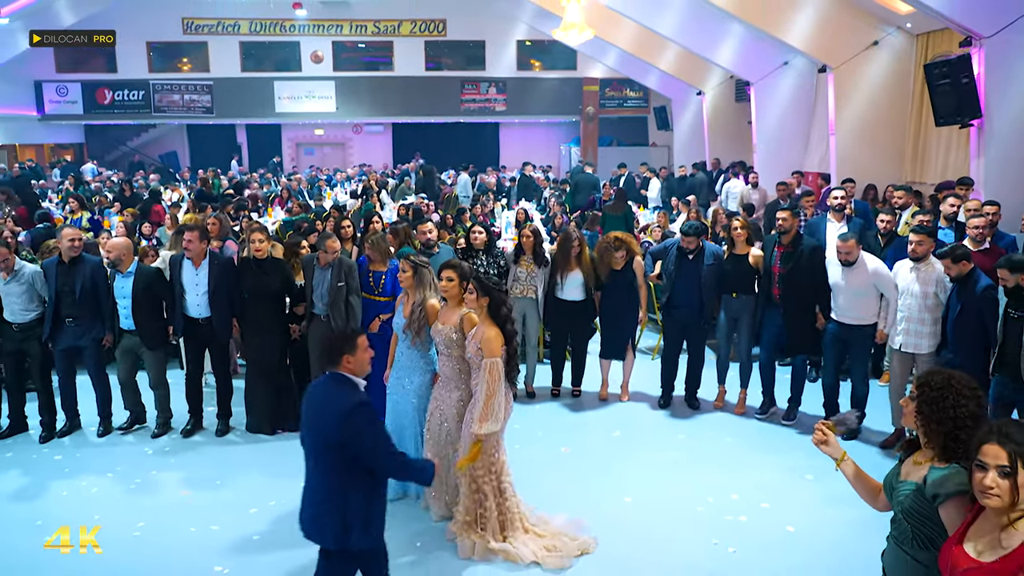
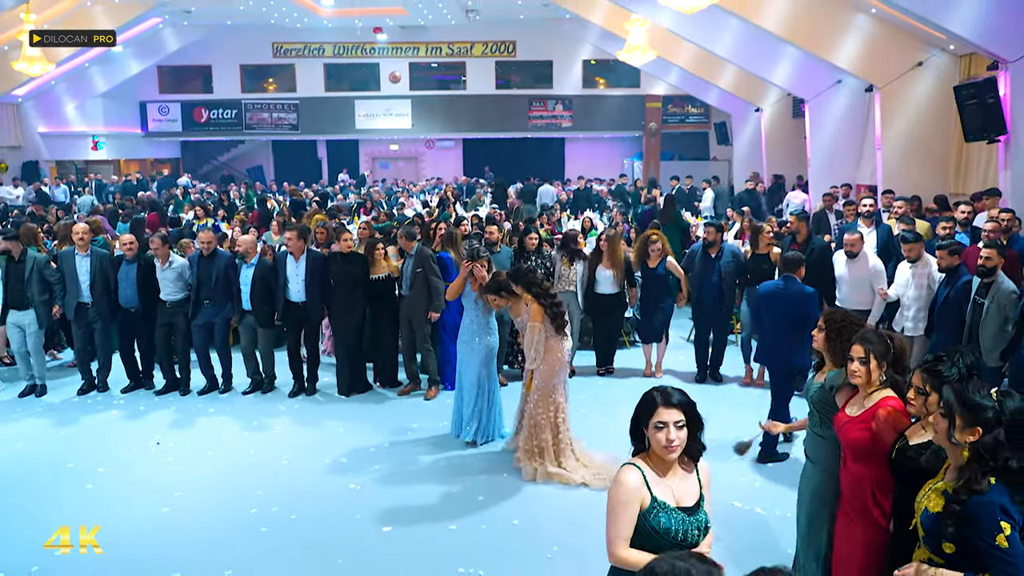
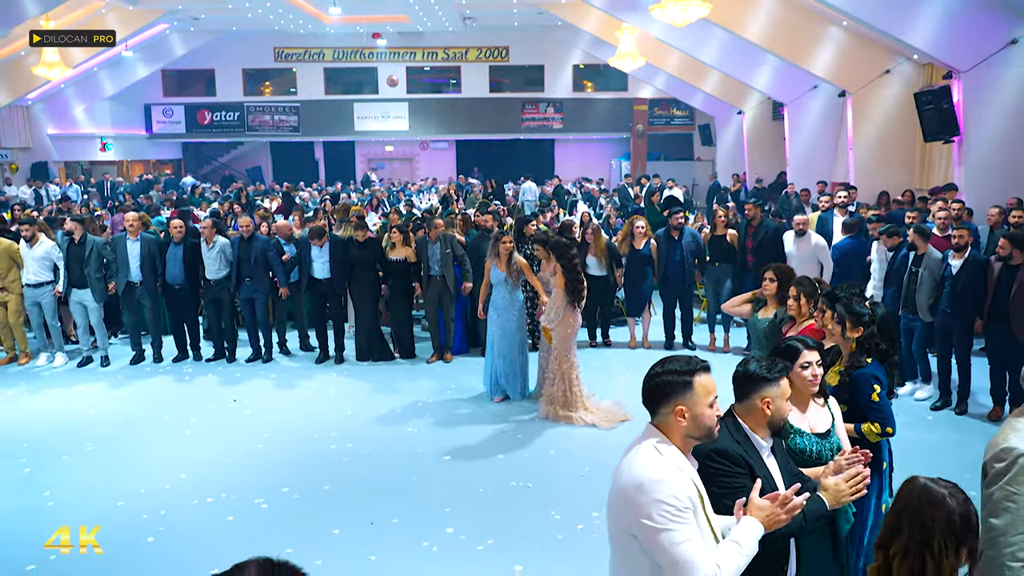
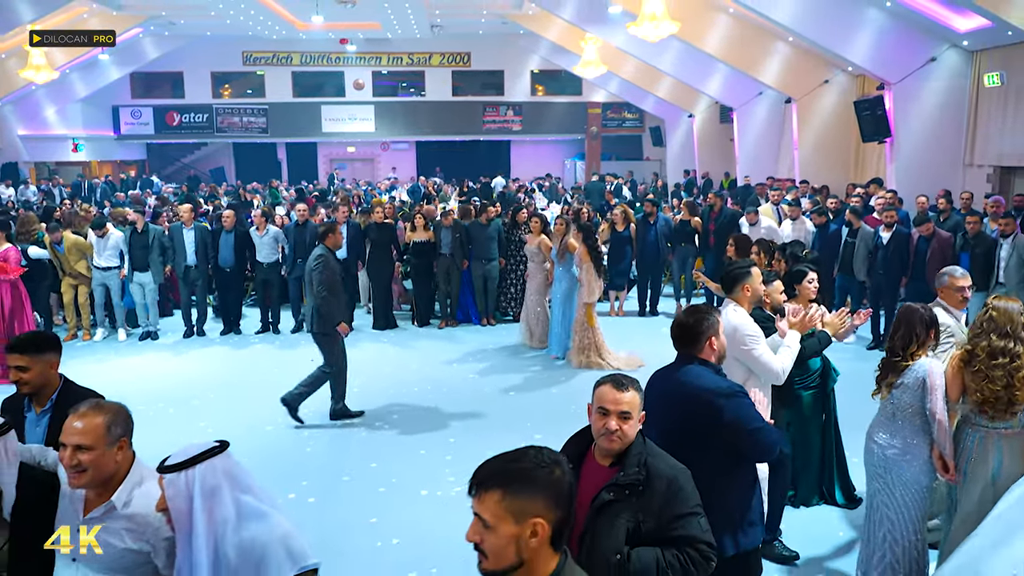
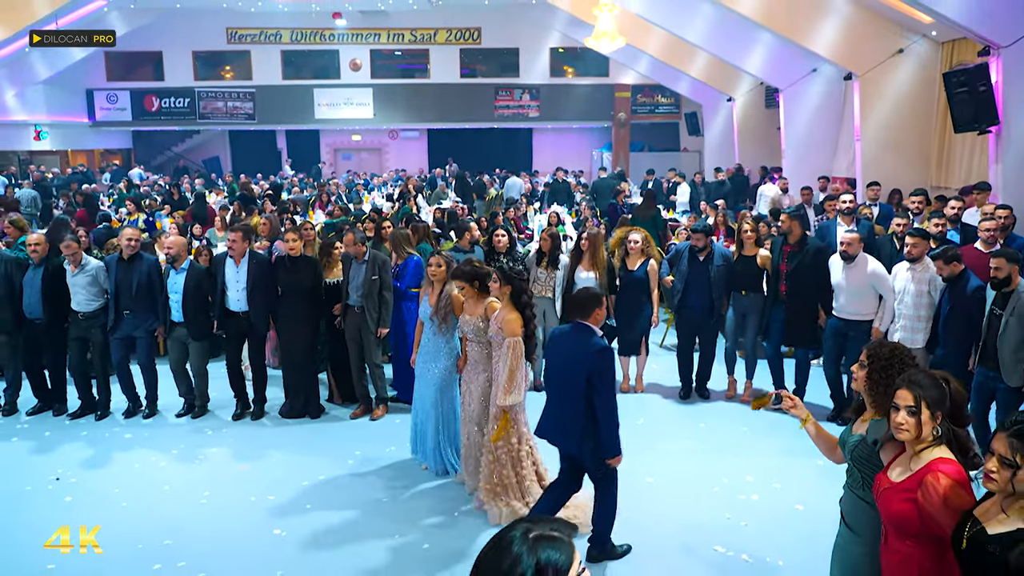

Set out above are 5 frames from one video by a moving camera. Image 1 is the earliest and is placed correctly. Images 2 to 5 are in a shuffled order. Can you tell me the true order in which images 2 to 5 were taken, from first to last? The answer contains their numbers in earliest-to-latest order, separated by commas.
5, 2, 3, 4
